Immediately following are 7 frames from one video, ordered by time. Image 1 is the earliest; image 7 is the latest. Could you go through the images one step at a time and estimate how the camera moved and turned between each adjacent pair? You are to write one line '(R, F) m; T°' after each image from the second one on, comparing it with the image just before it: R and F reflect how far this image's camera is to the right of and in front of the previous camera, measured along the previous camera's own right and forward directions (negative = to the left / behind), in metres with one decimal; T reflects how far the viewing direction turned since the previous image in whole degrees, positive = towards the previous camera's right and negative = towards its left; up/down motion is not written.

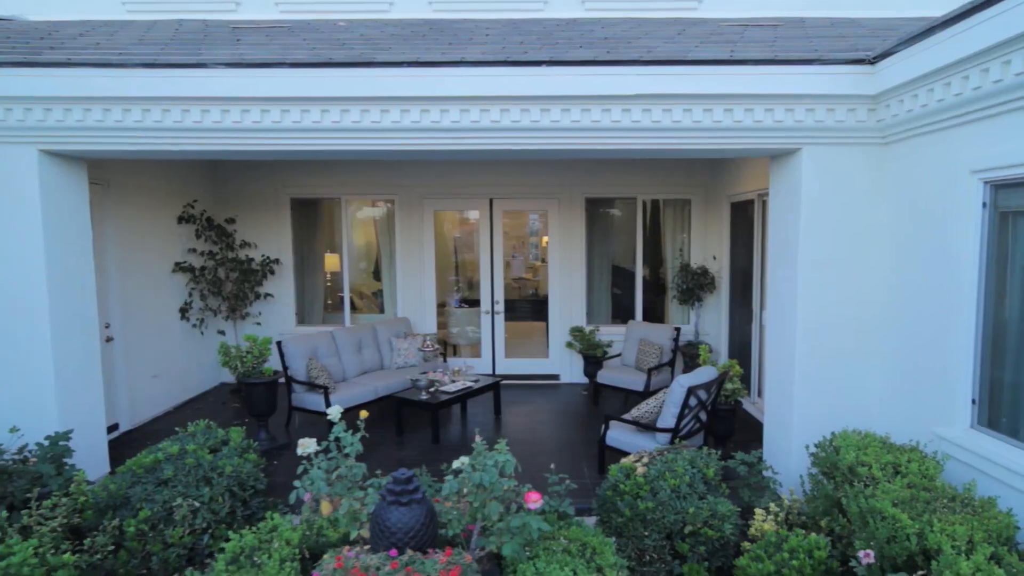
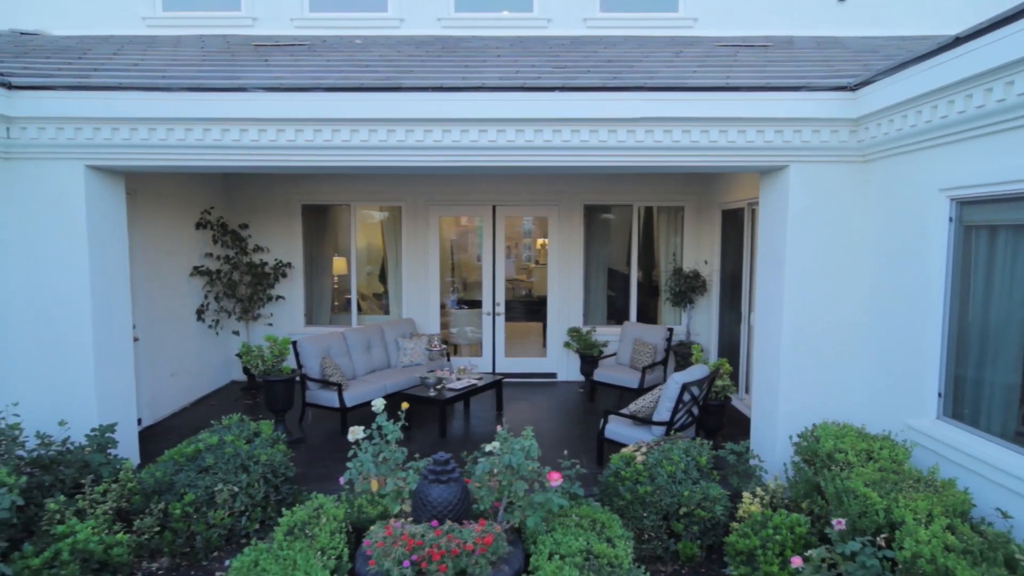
(-0.1, -0.4) m; +1°
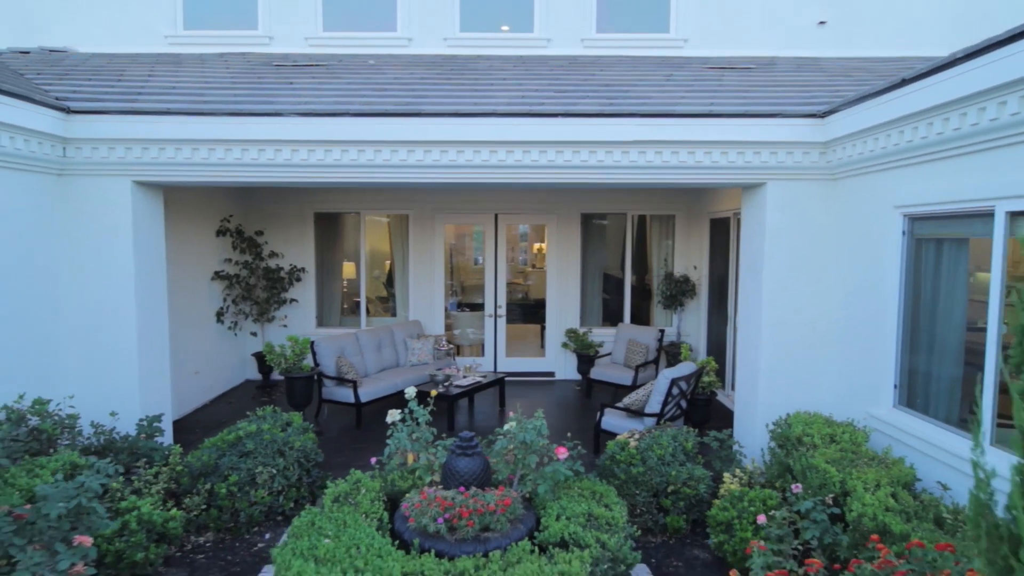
(-0.1, -0.5) m; 0°
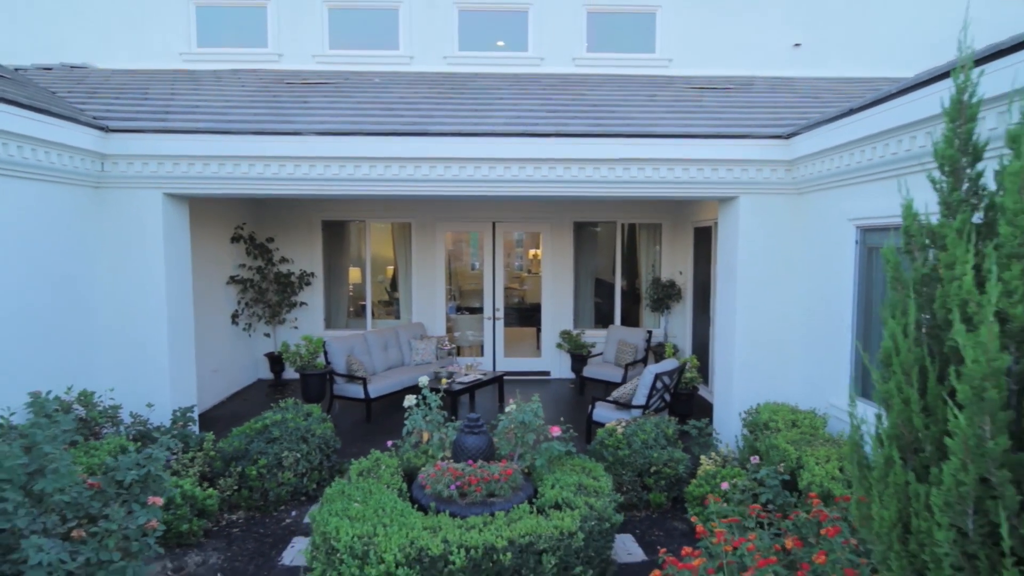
(0.0, -0.5) m; 0°
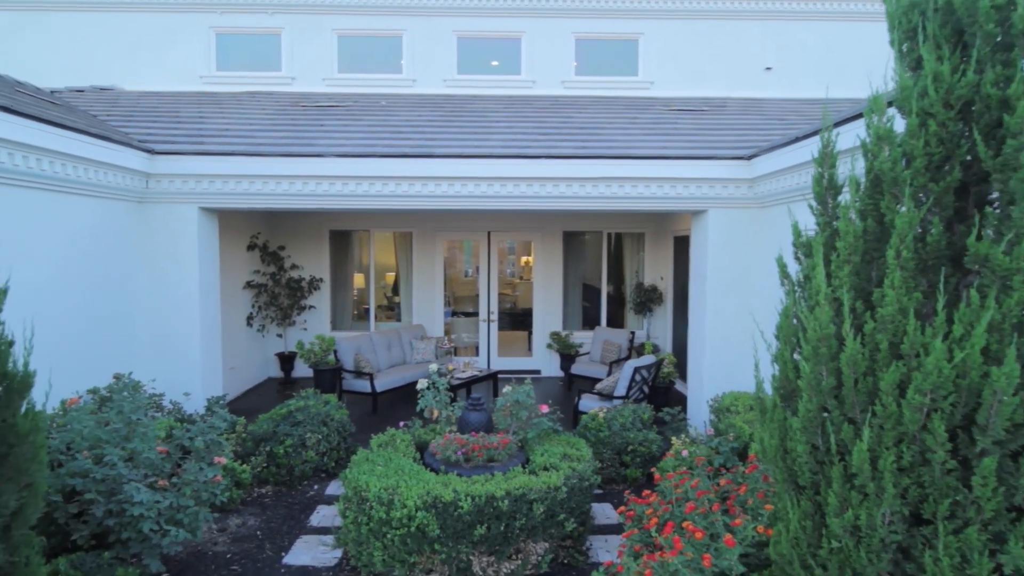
(0.0, -0.7) m; +1°
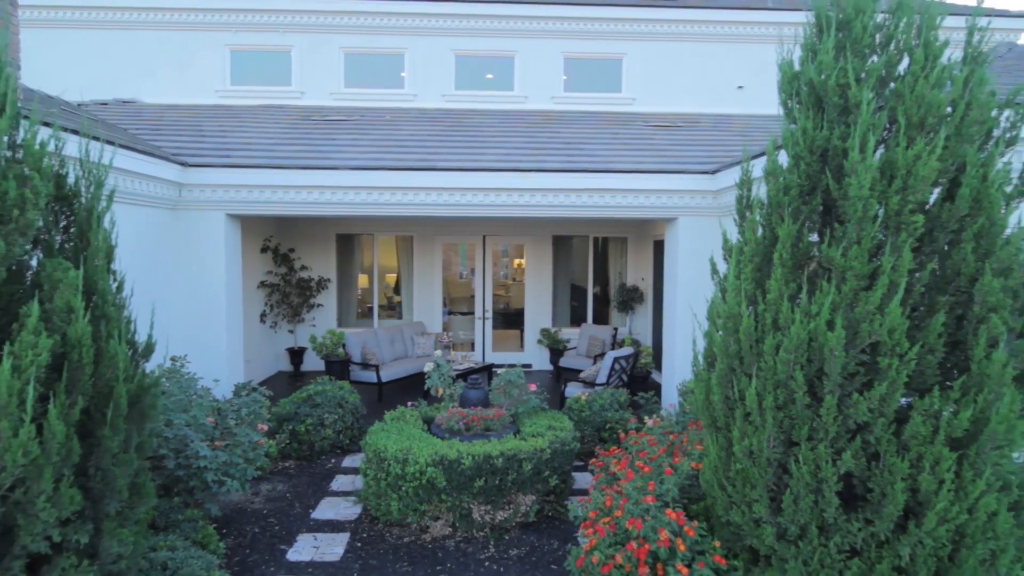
(0.0, -0.8) m; 0°
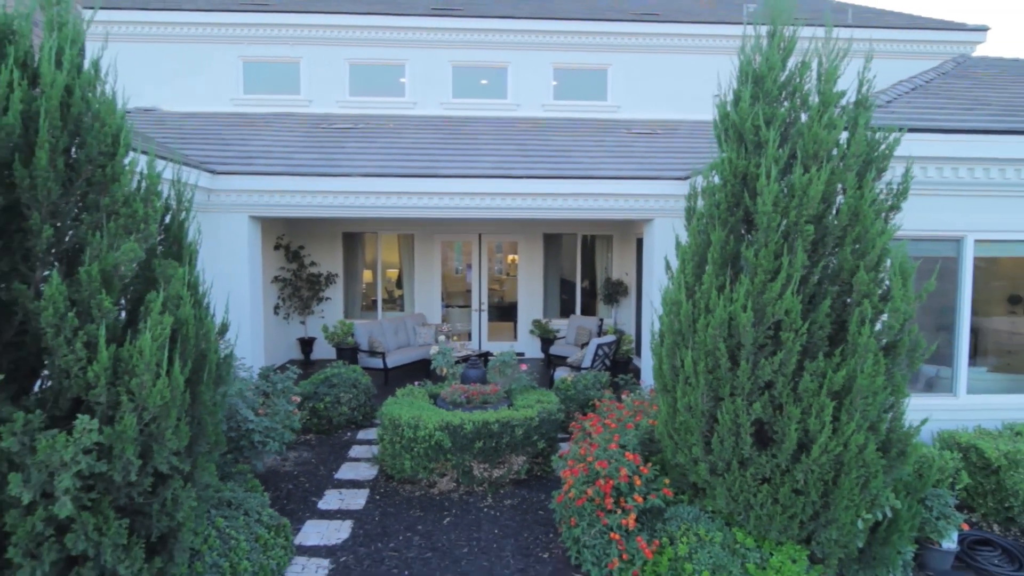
(0.0, -0.8) m; 0°
